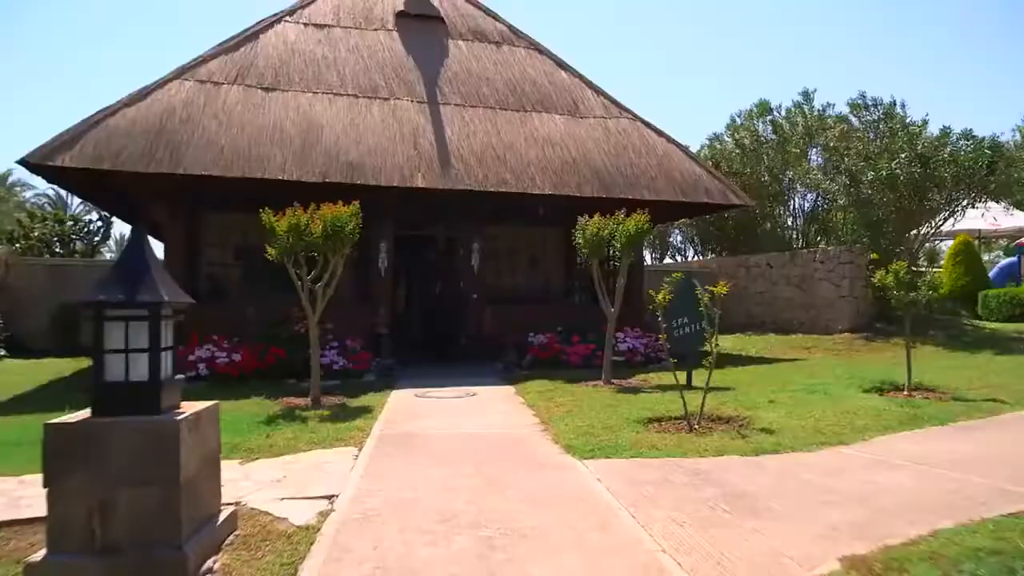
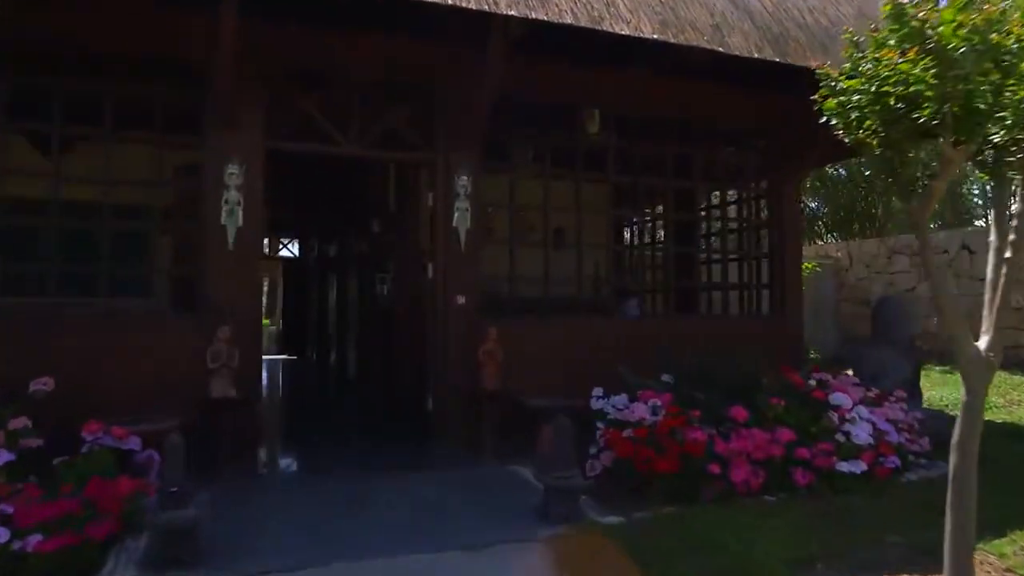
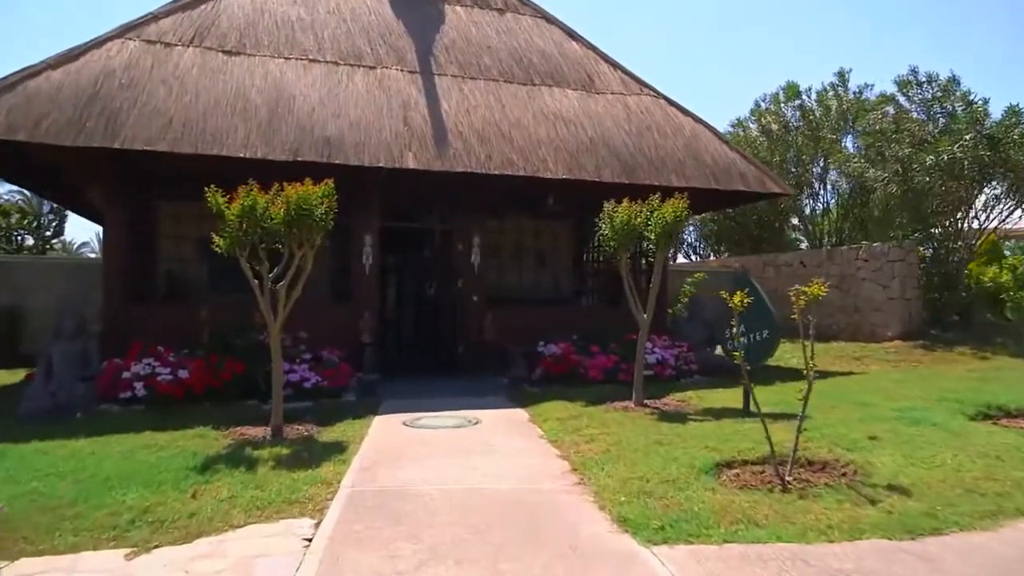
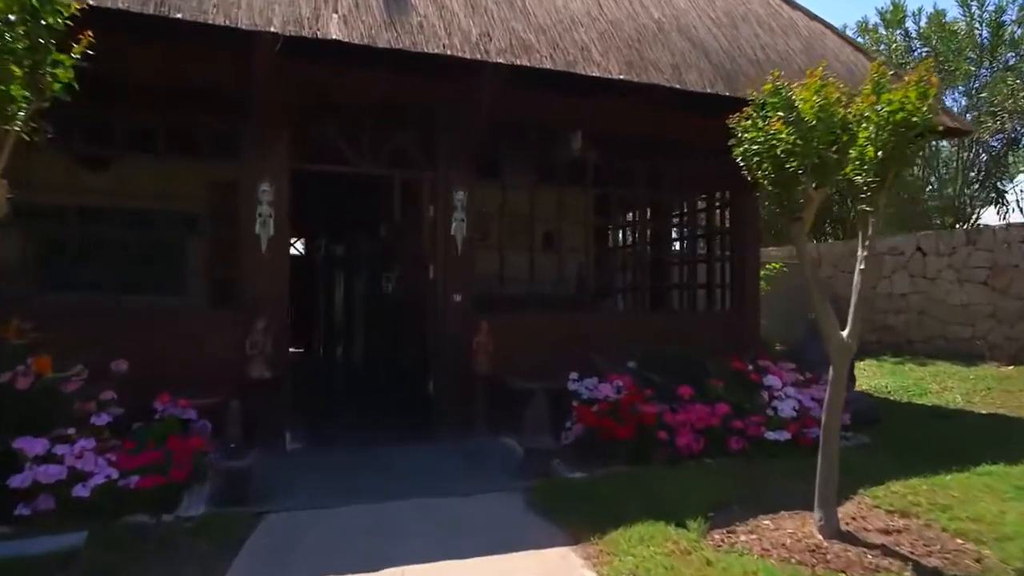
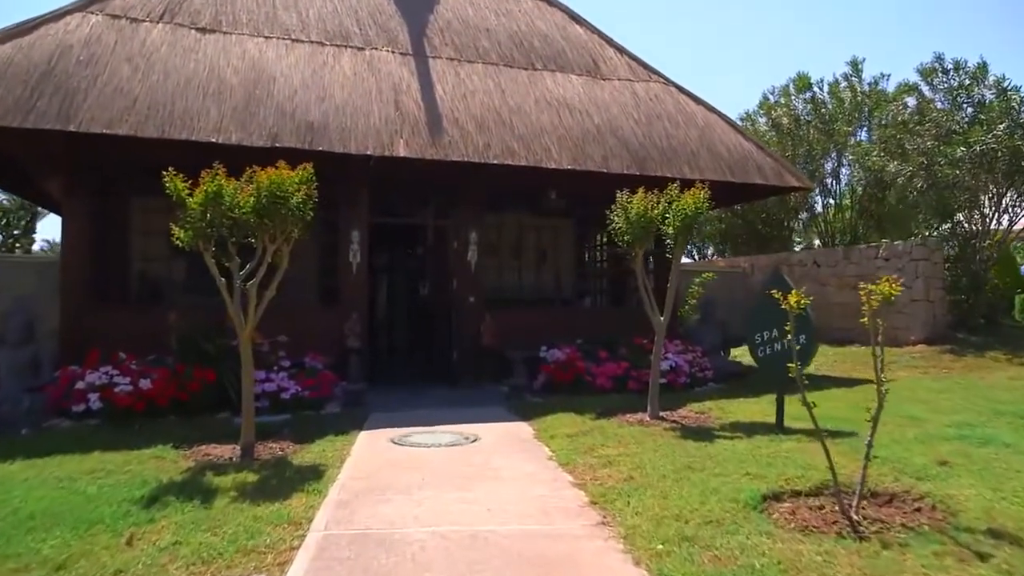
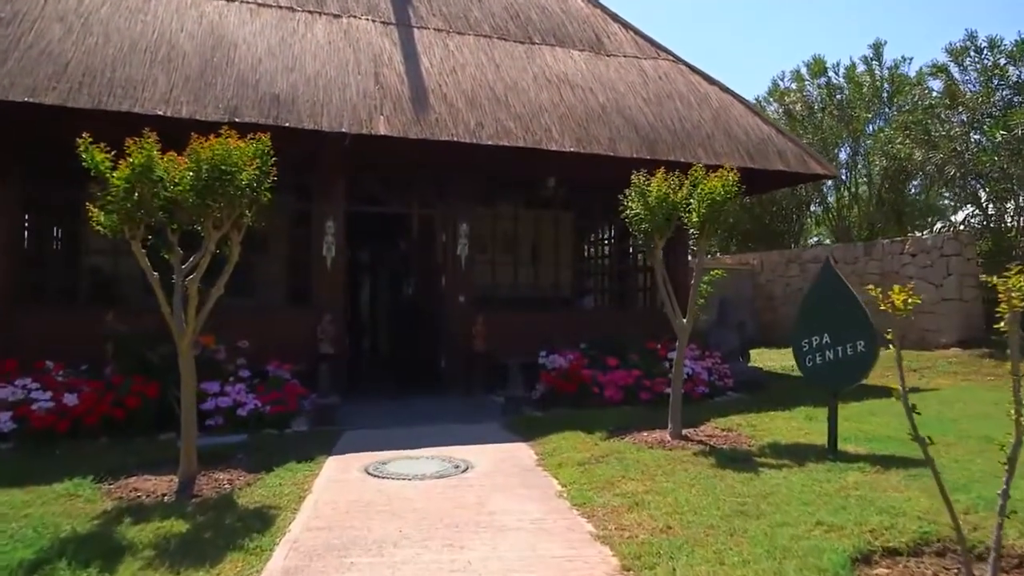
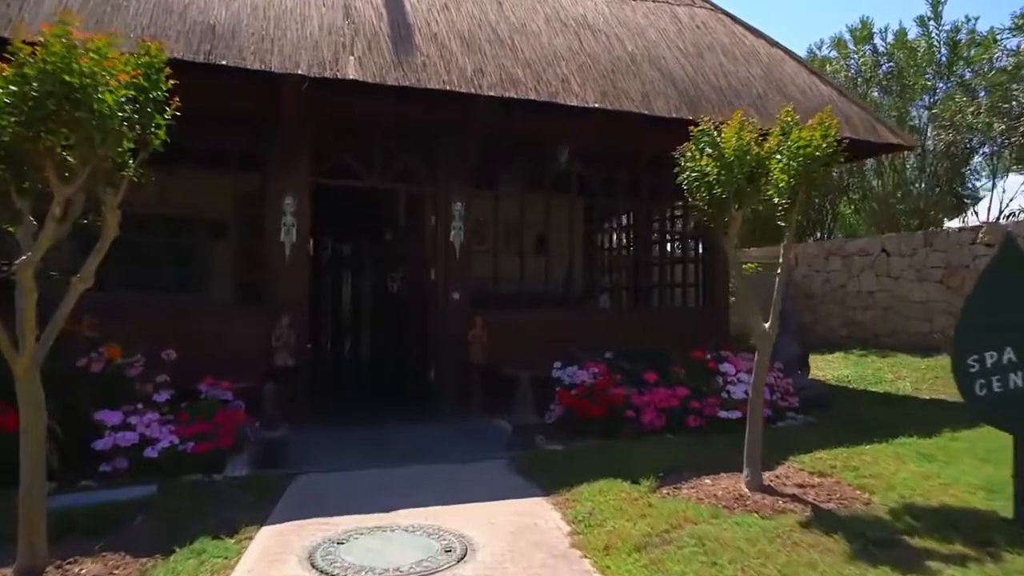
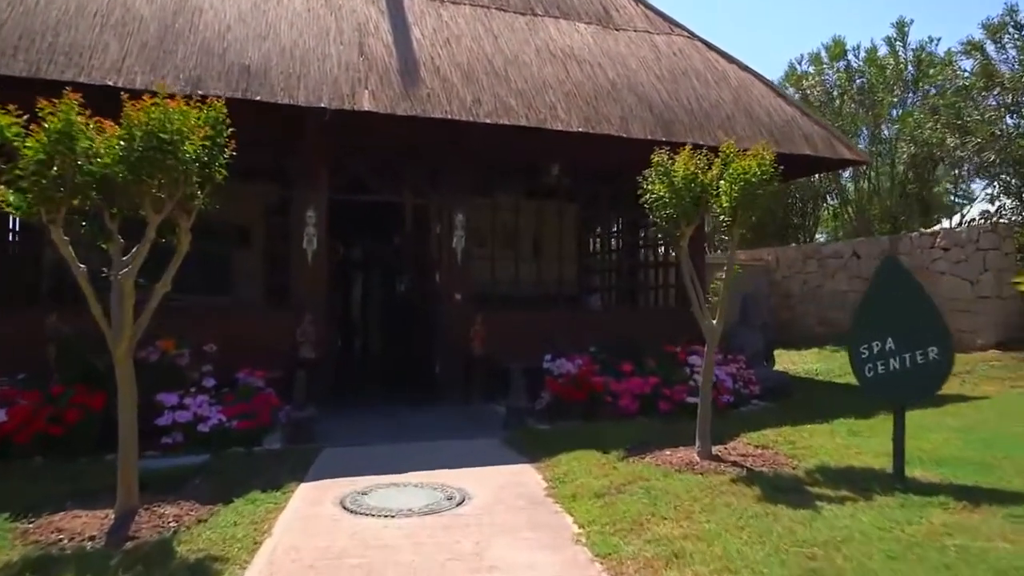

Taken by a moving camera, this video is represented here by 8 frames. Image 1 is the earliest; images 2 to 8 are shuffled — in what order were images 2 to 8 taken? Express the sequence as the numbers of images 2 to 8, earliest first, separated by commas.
3, 5, 6, 8, 7, 4, 2
